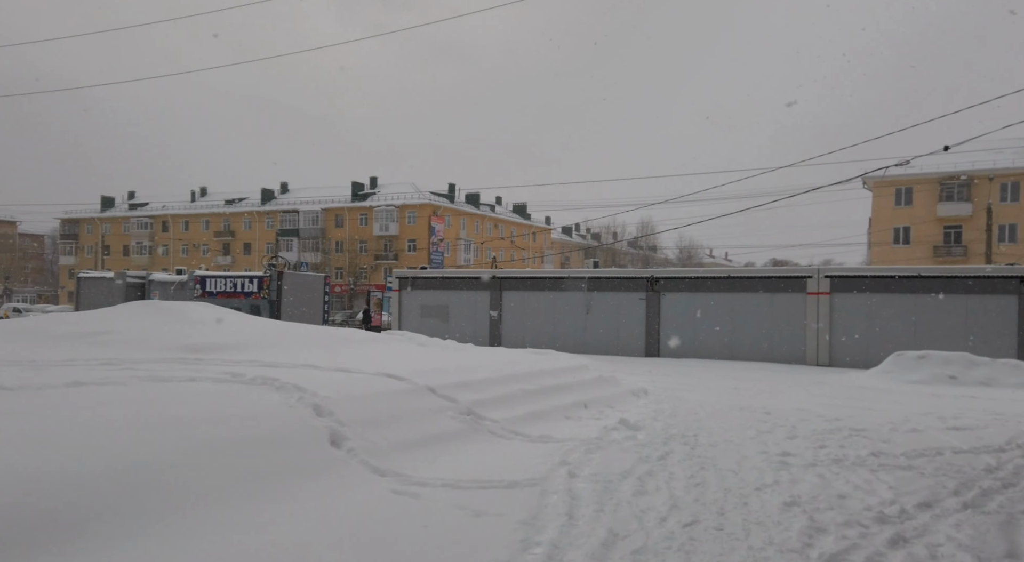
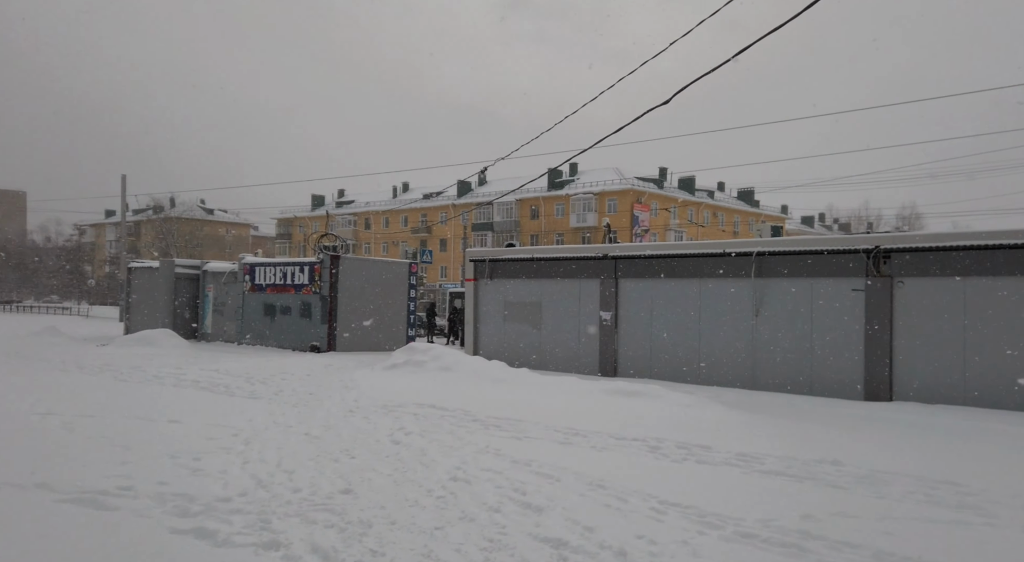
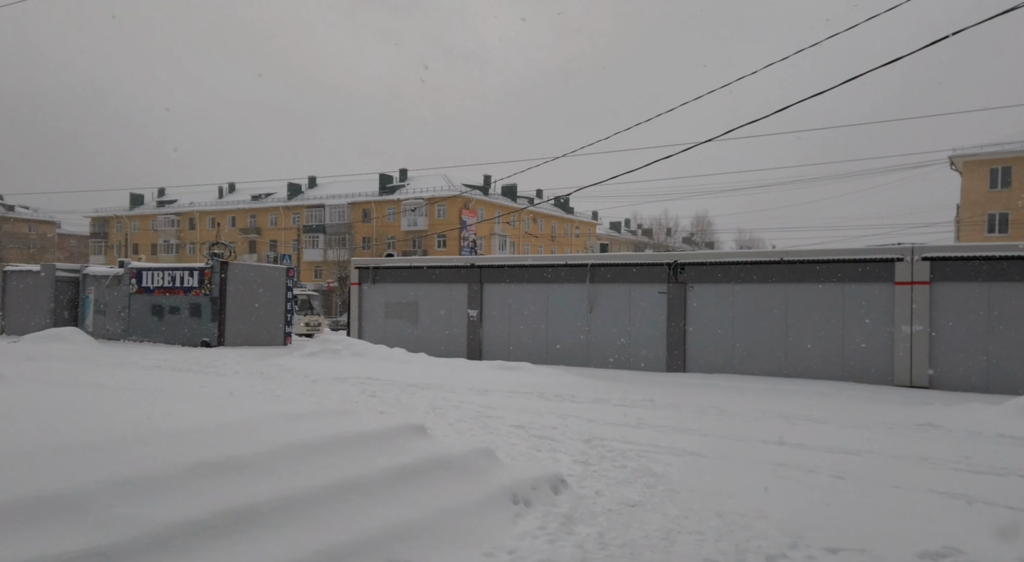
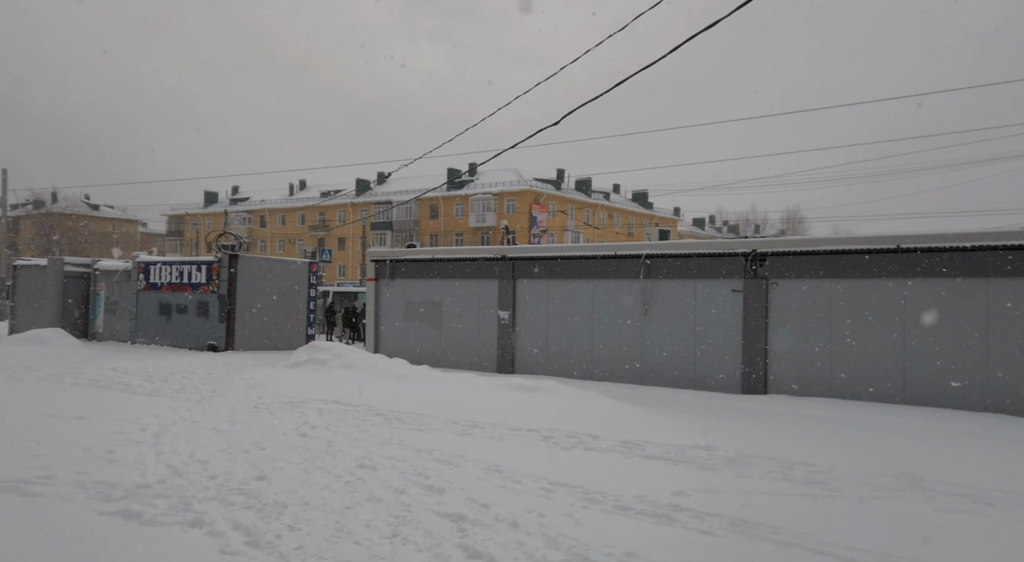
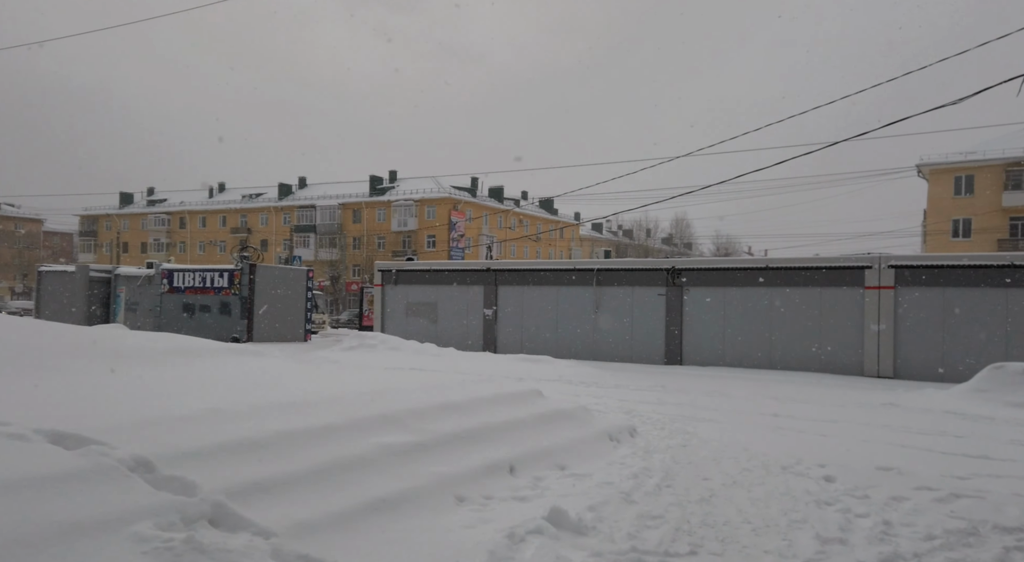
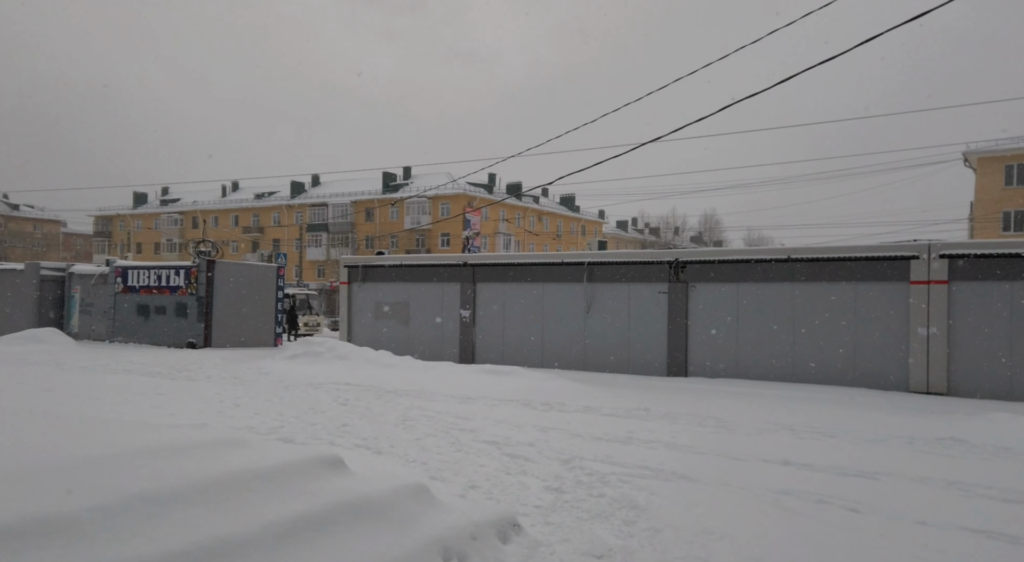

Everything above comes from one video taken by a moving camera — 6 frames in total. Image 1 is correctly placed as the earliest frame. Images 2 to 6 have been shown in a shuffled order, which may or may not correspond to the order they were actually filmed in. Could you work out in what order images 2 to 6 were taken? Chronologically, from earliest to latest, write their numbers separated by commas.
5, 3, 6, 4, 2
